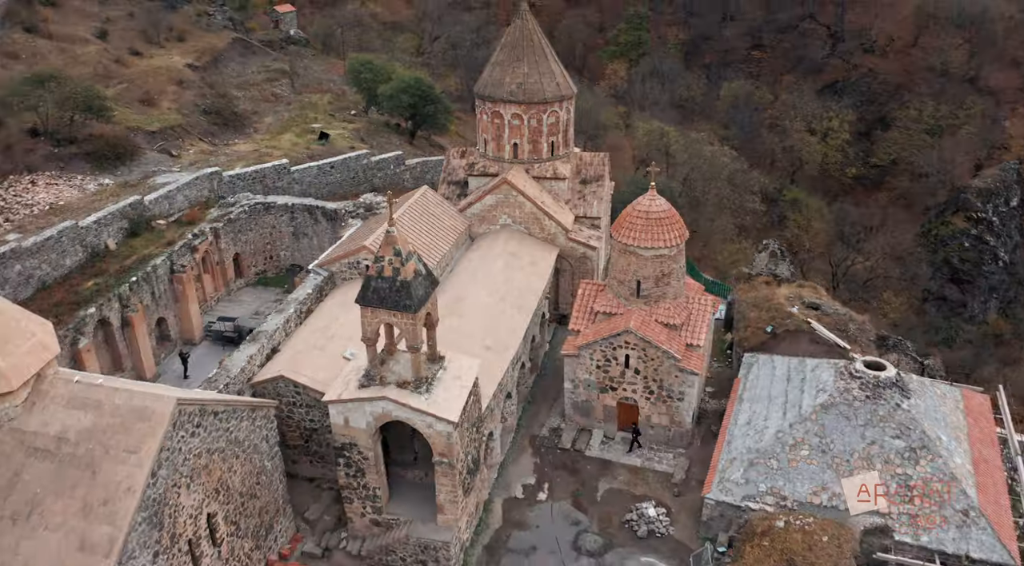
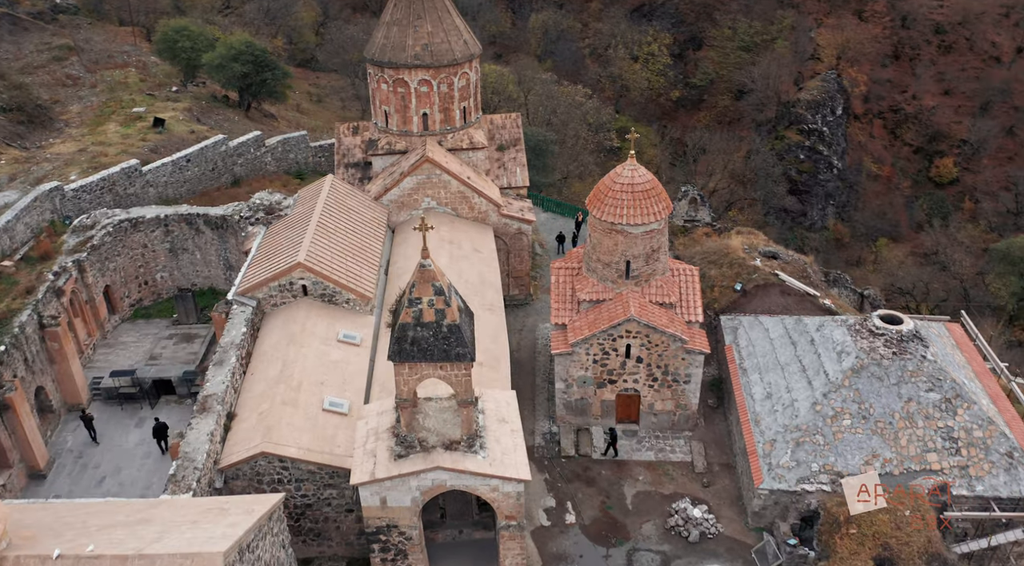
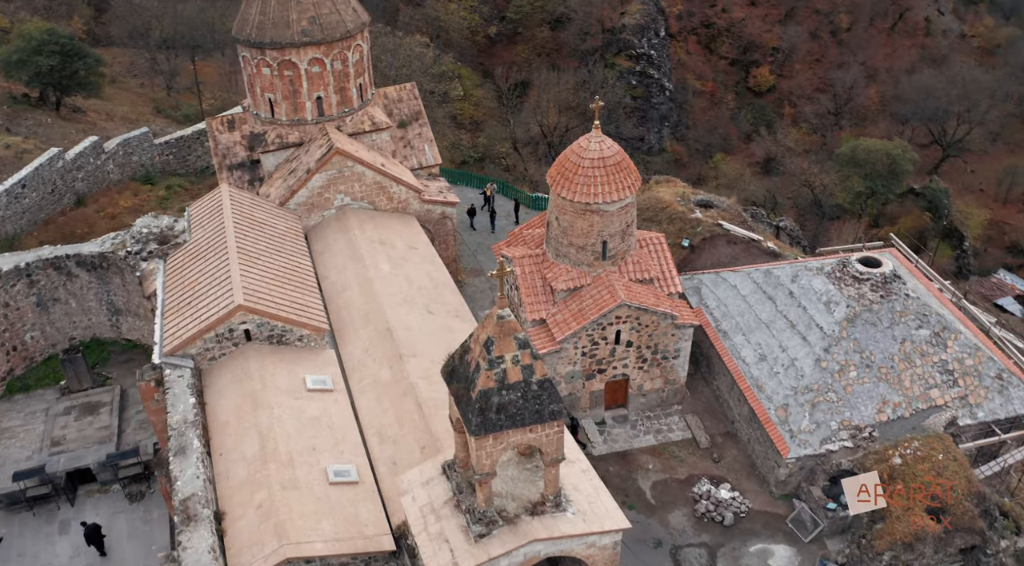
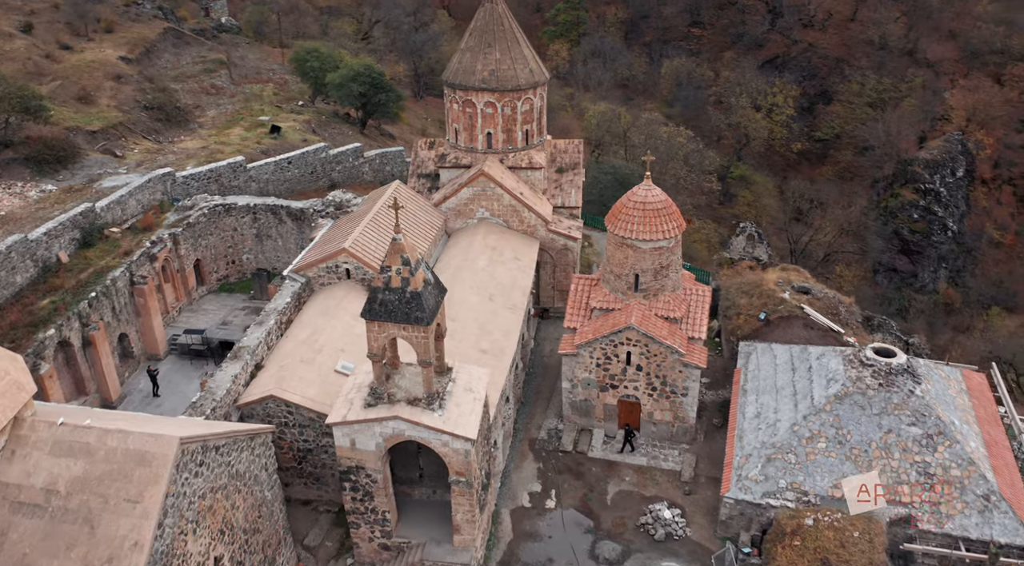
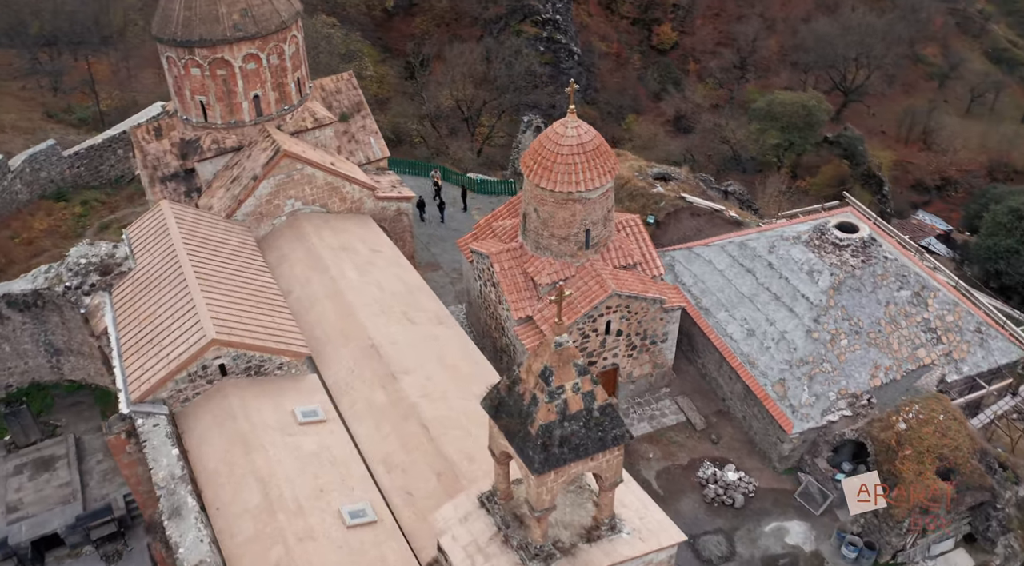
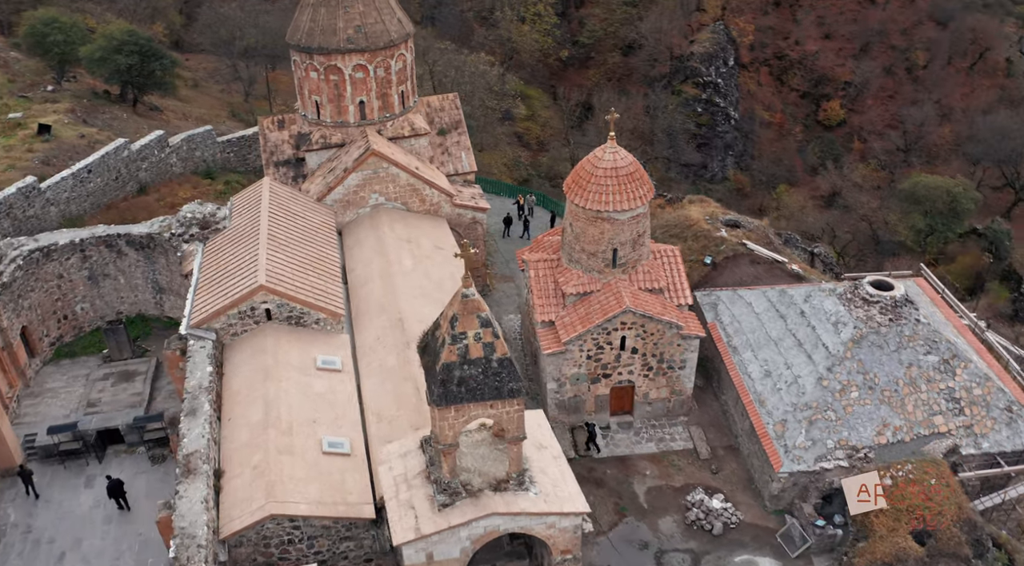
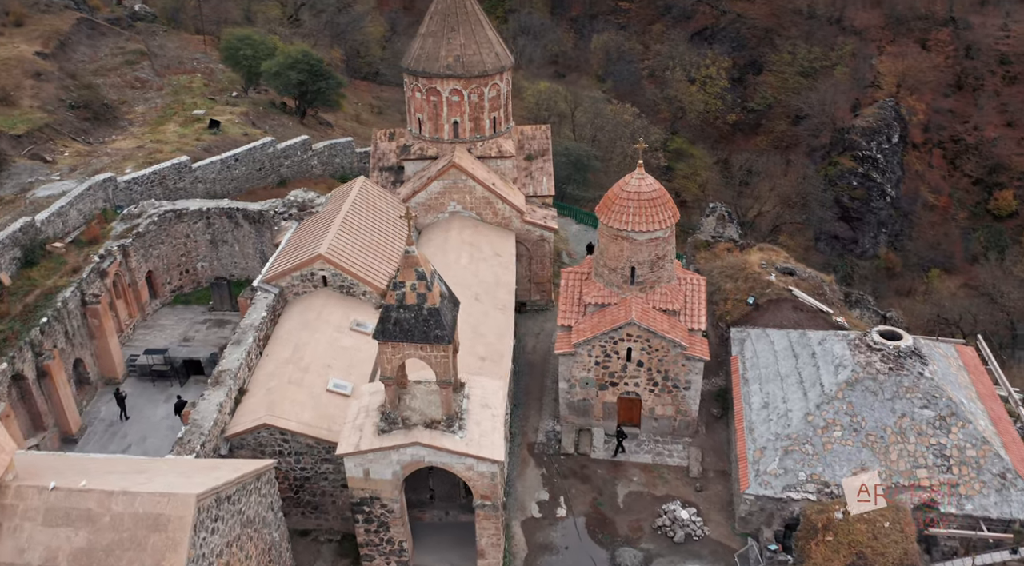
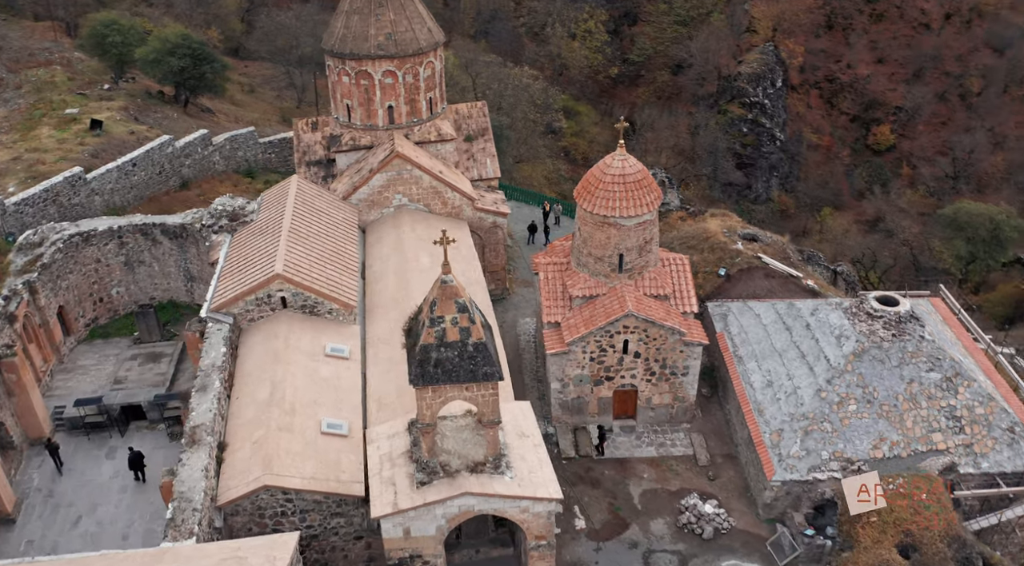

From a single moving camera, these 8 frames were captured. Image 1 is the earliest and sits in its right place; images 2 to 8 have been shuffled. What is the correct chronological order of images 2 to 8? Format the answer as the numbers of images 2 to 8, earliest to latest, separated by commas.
4, 7, 2, 8, 6, 3, 5
